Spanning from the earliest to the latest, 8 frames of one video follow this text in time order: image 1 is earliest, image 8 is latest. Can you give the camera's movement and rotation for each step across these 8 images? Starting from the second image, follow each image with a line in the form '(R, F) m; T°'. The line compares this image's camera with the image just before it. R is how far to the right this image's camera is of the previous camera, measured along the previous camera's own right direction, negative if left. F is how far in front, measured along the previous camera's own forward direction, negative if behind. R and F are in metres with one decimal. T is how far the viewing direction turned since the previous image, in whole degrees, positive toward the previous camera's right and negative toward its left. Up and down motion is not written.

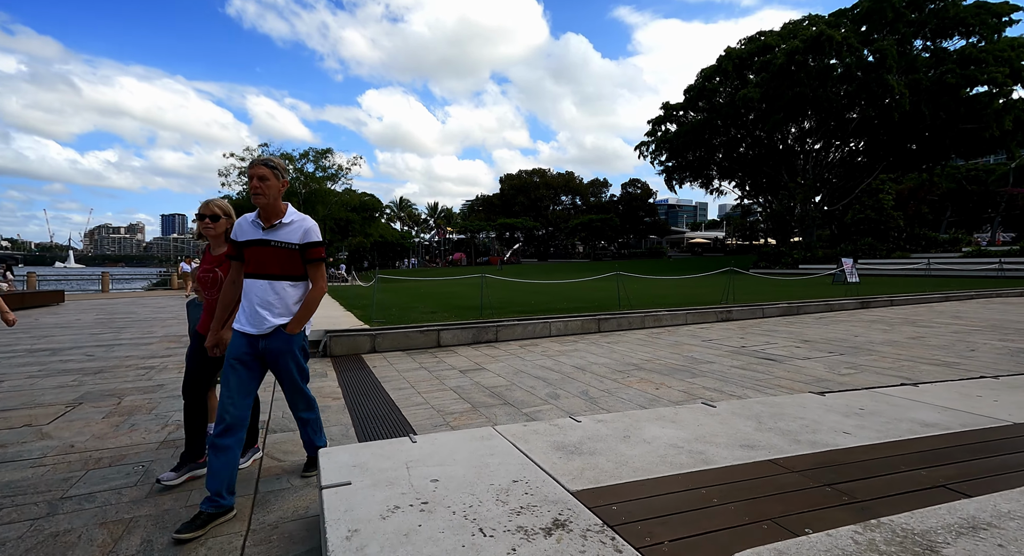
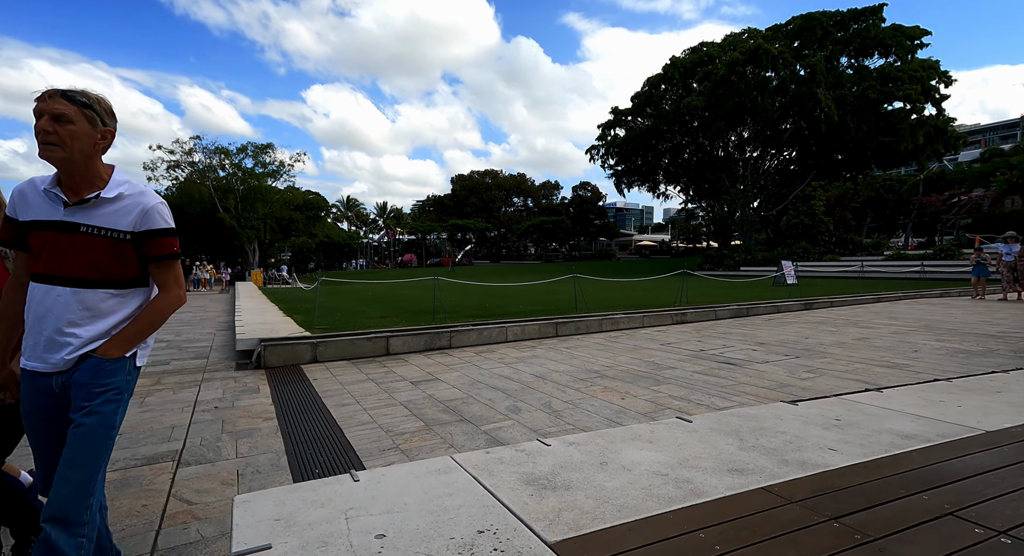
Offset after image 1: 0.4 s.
(0.0, +0.4) m; +5°
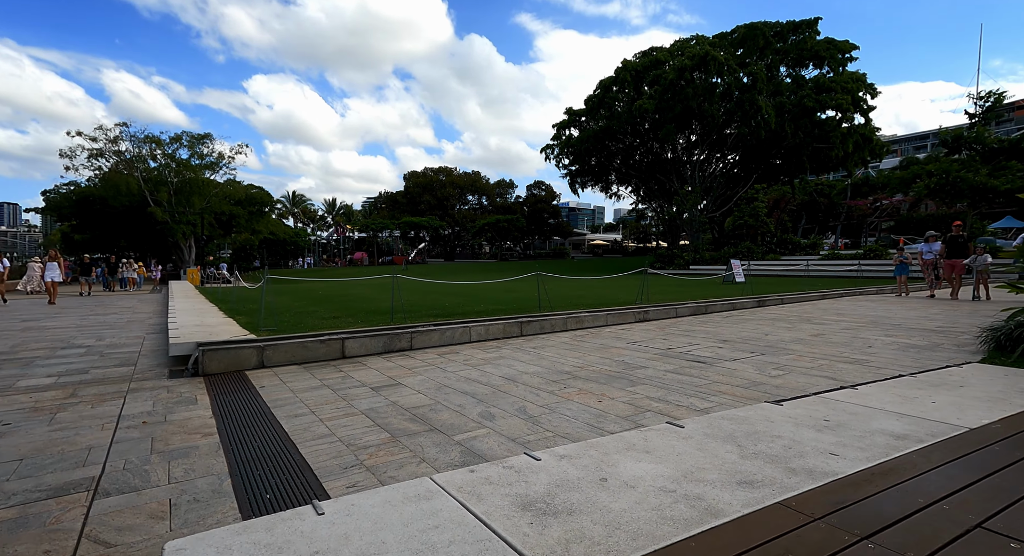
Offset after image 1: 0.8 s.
(-0.1, +0.3) m; +5°
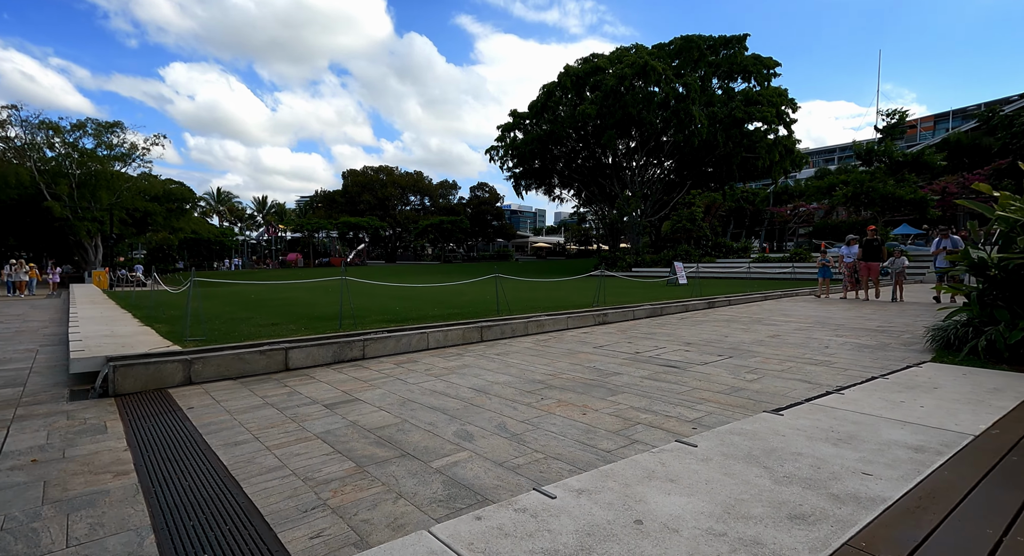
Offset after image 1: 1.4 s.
(-0.2, +0.5) m; +6°
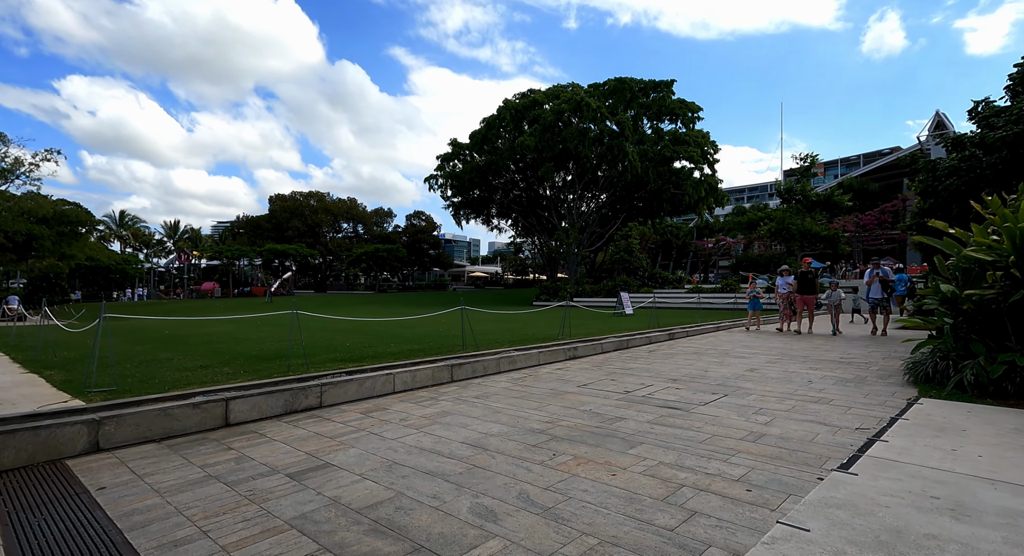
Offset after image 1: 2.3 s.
(-0.5, +0.7) m; +7°
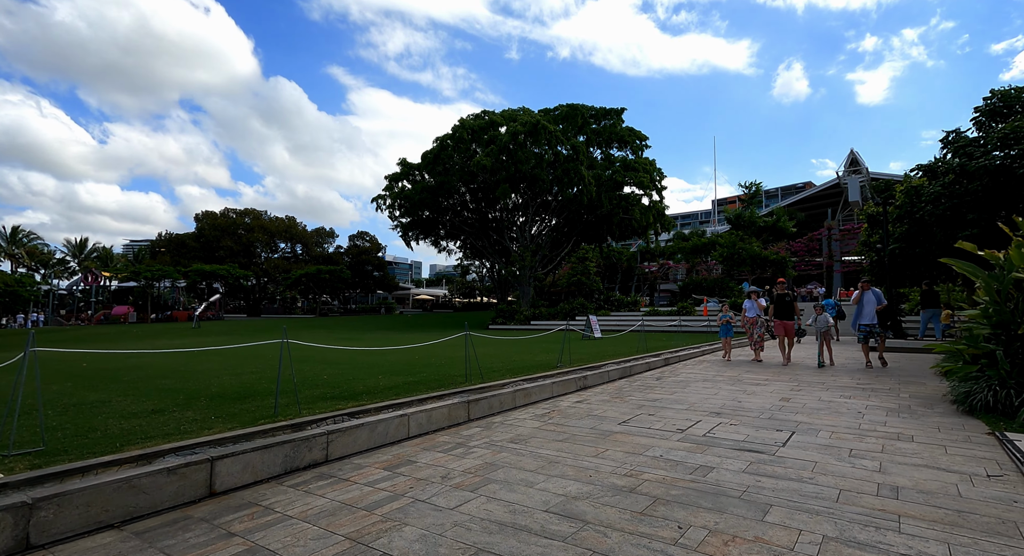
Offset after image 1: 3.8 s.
(-0.9, +0.9) m; +5°
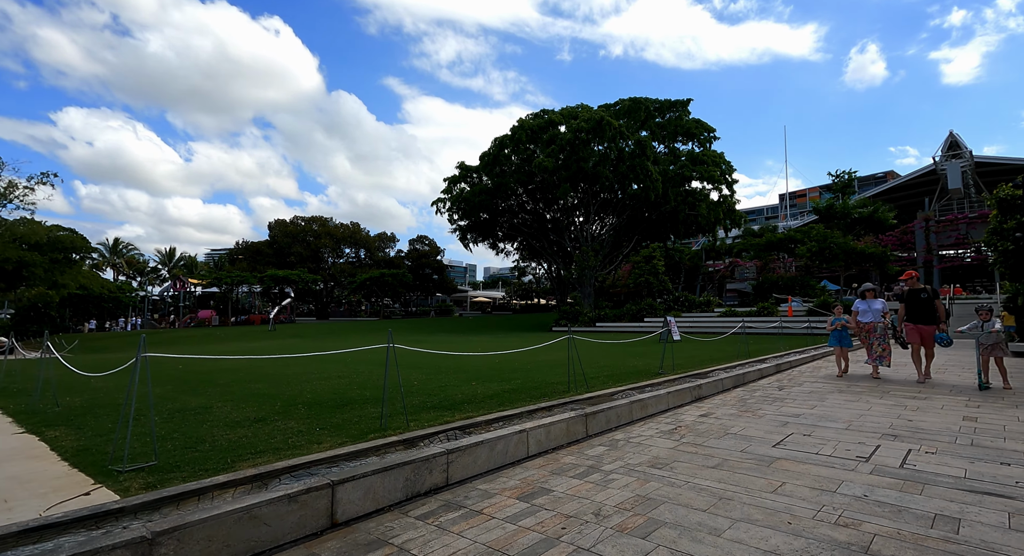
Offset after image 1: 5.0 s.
(-0.7, +0.8) m; -6°
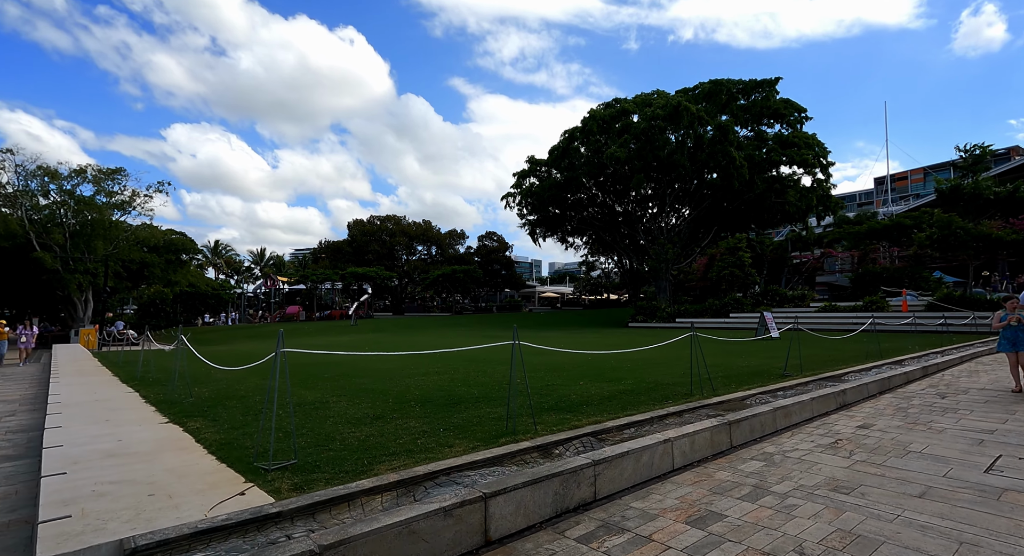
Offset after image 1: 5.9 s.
(-0.6, +0.5) m; -8°
